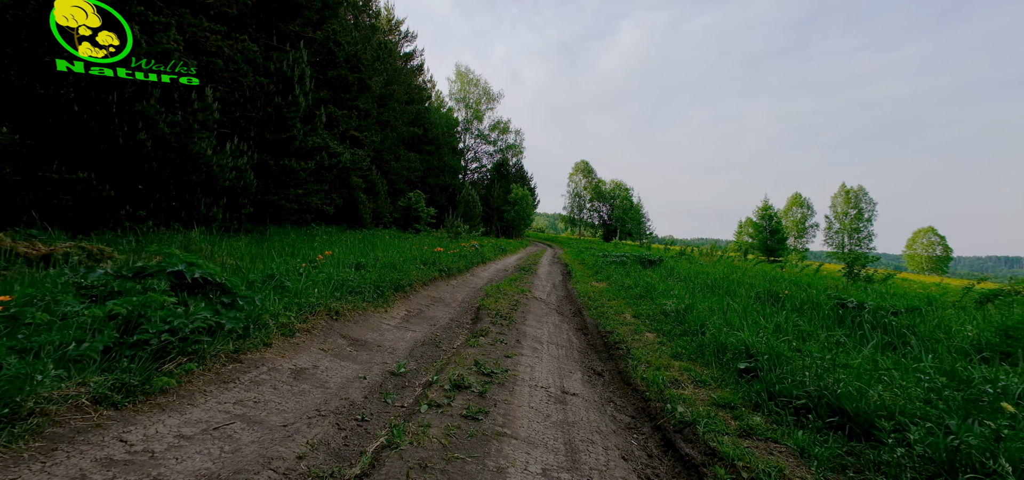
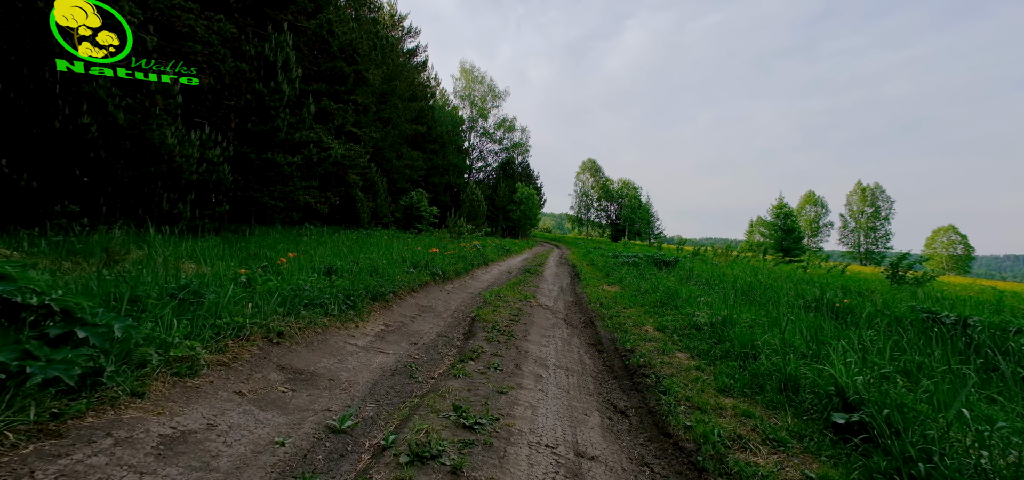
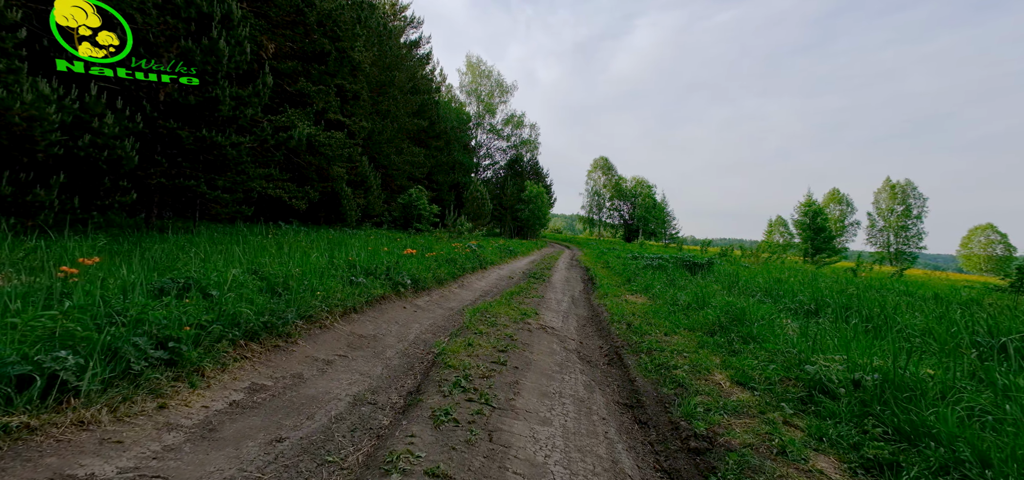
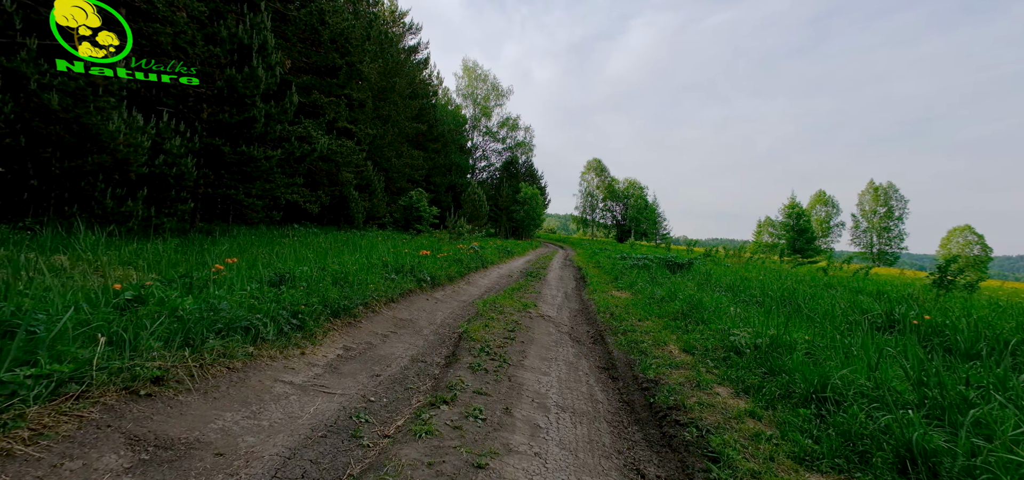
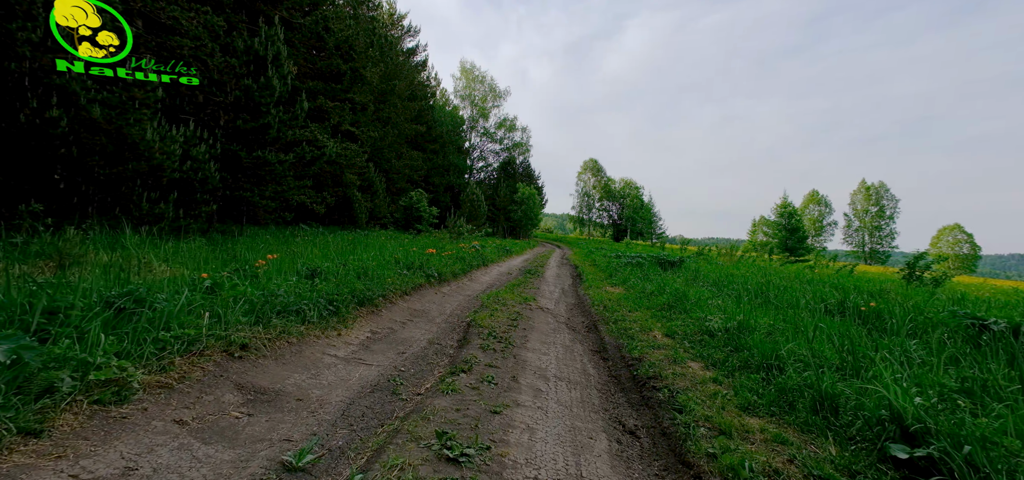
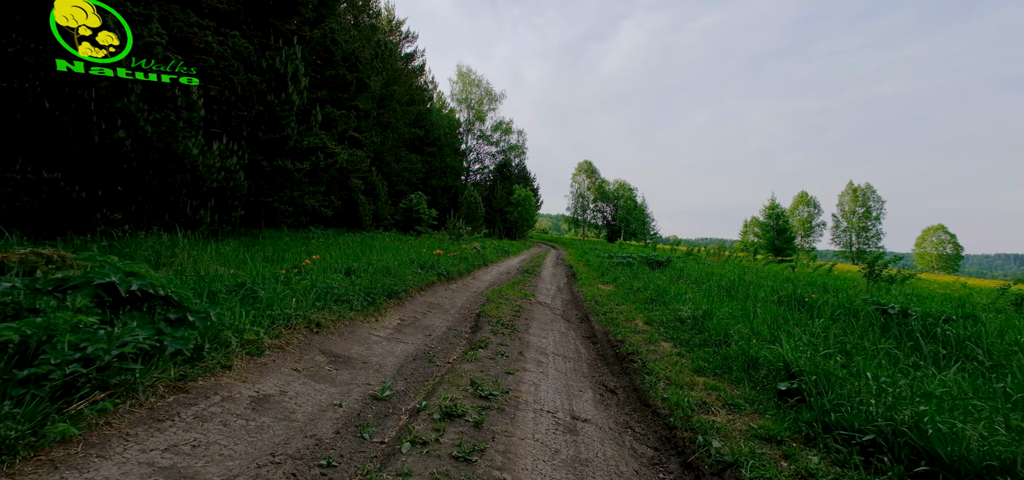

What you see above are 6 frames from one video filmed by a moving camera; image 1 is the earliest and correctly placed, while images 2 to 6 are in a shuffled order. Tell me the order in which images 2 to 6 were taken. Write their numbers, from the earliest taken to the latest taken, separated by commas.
6, 2, 5, 4, 3
